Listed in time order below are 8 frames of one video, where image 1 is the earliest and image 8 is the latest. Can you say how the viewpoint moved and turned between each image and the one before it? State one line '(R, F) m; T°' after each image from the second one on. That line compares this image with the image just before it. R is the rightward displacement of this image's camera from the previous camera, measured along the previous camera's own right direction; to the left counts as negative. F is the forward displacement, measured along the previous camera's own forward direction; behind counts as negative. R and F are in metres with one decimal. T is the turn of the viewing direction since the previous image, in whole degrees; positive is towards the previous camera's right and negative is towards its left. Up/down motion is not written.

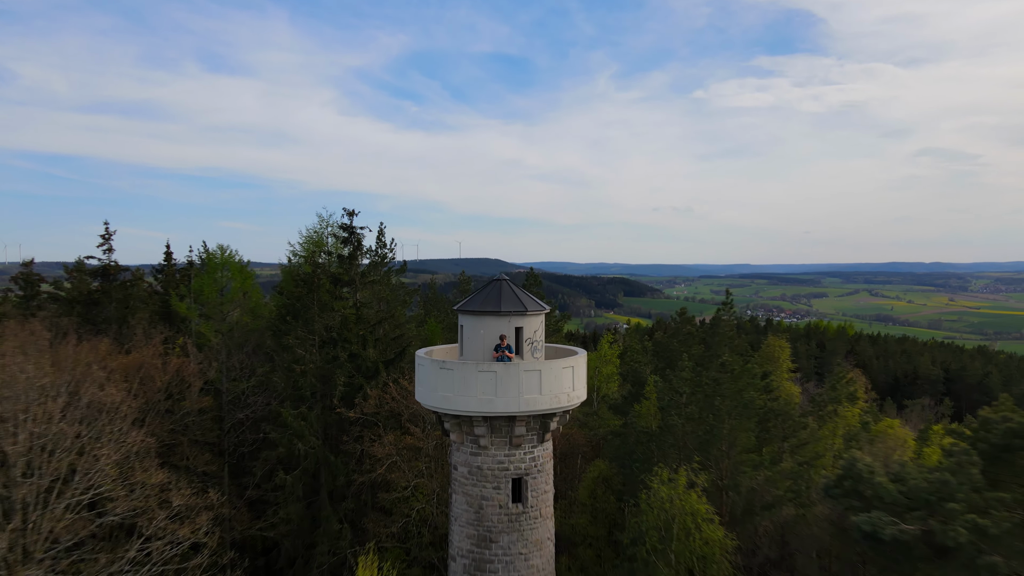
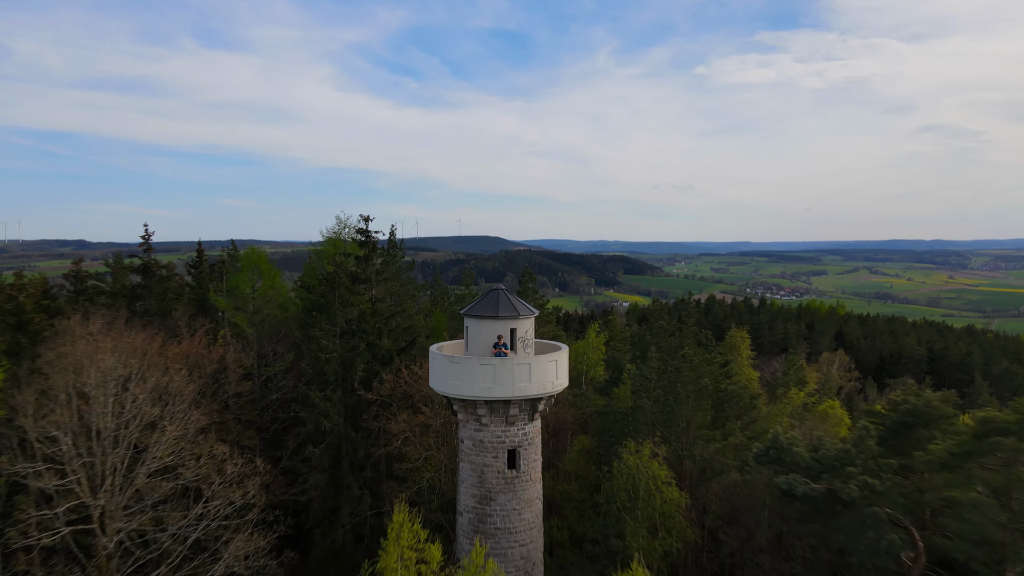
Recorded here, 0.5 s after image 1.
(+0.1, -2.6) m; 0°
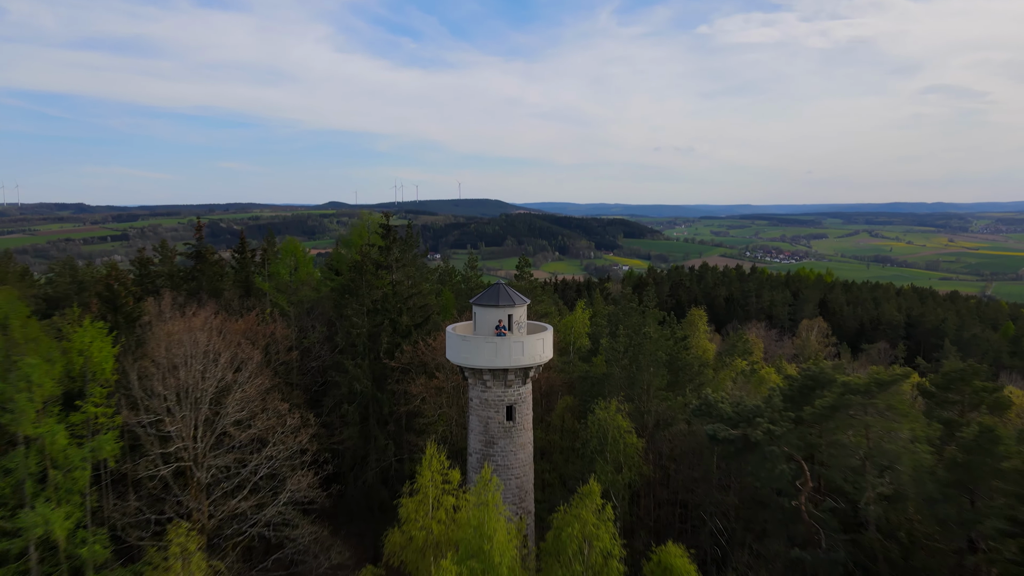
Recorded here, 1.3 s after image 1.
(+0.1, -4.2) m; 0°
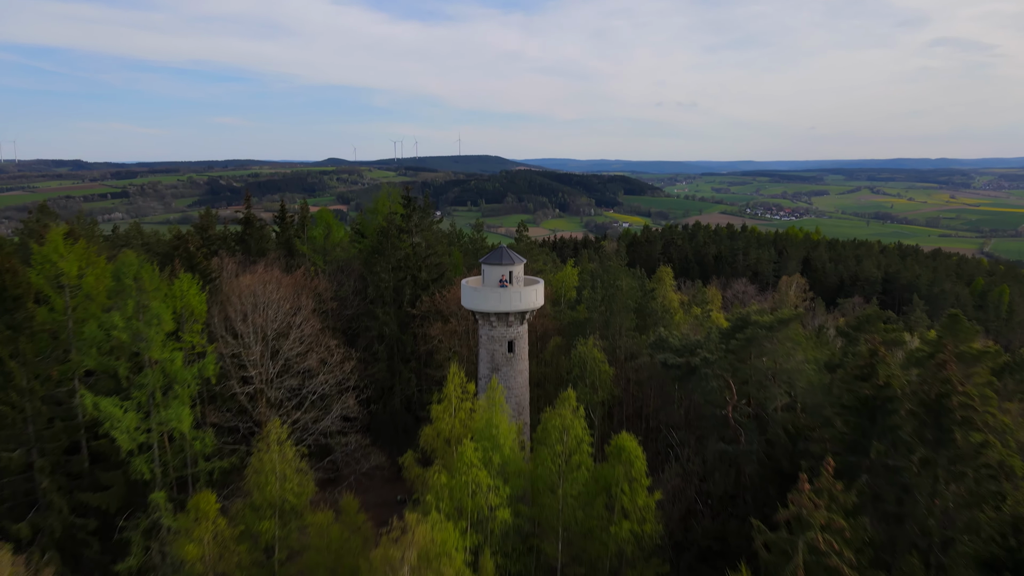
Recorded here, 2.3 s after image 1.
(0.0, -5.3) m; 0°
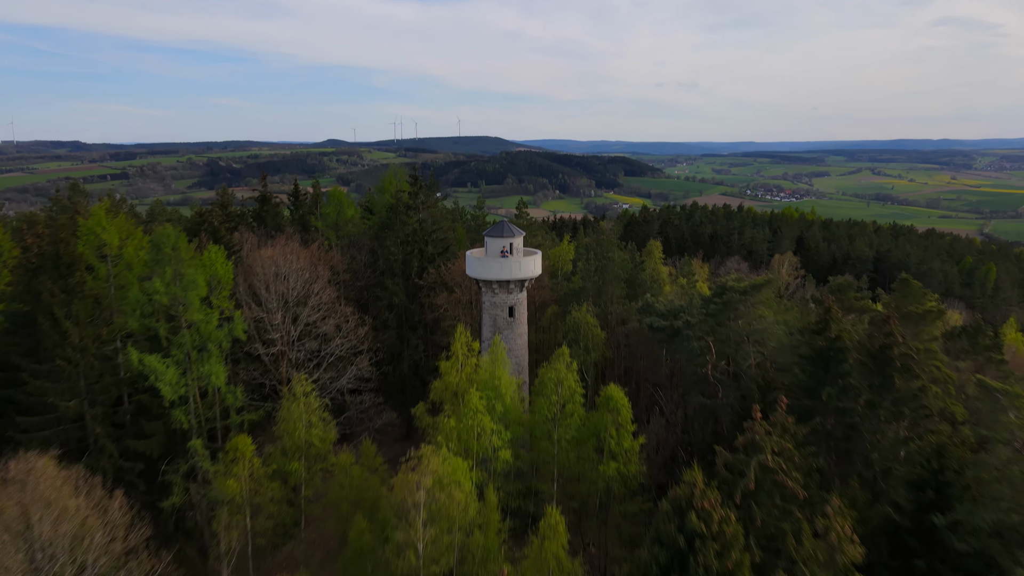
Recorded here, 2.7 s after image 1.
(0.0, -2.3) m; 0°
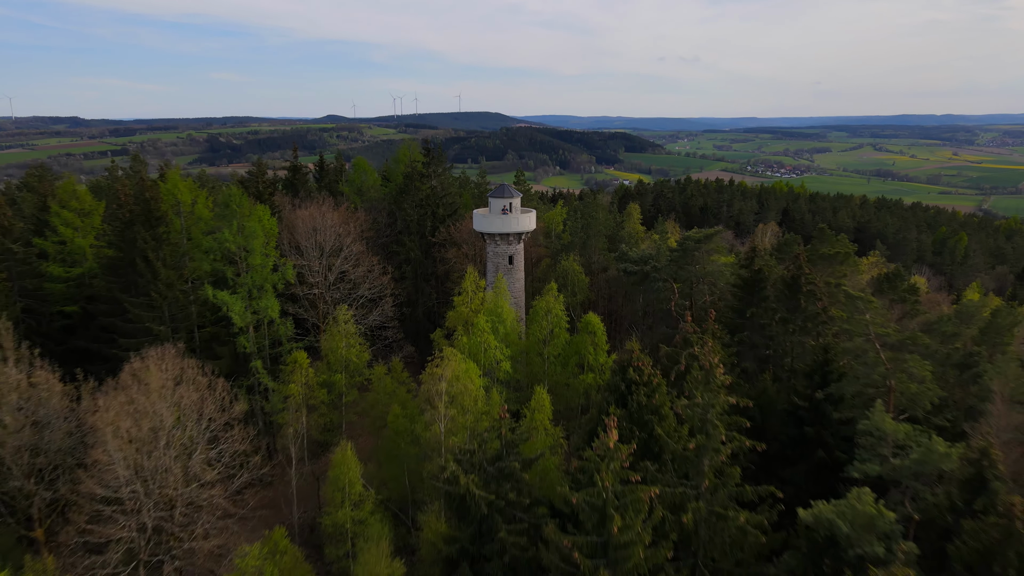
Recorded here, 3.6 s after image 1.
(+0.1, -5.5) m; 0°
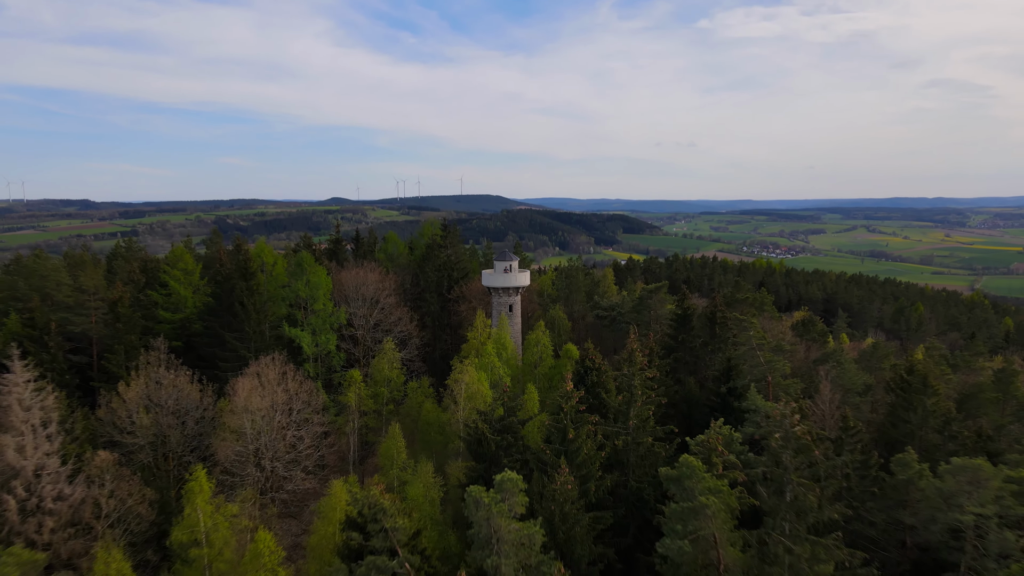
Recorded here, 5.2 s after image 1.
(0.0, -9.4) m; 0°
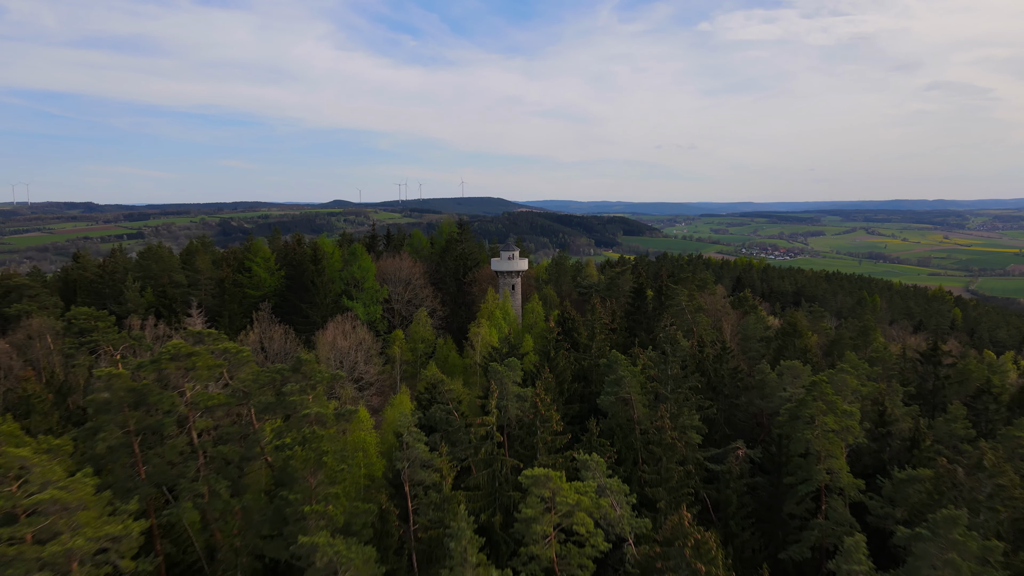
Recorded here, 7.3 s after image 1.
(-0.1, -12.3) m; 0°
